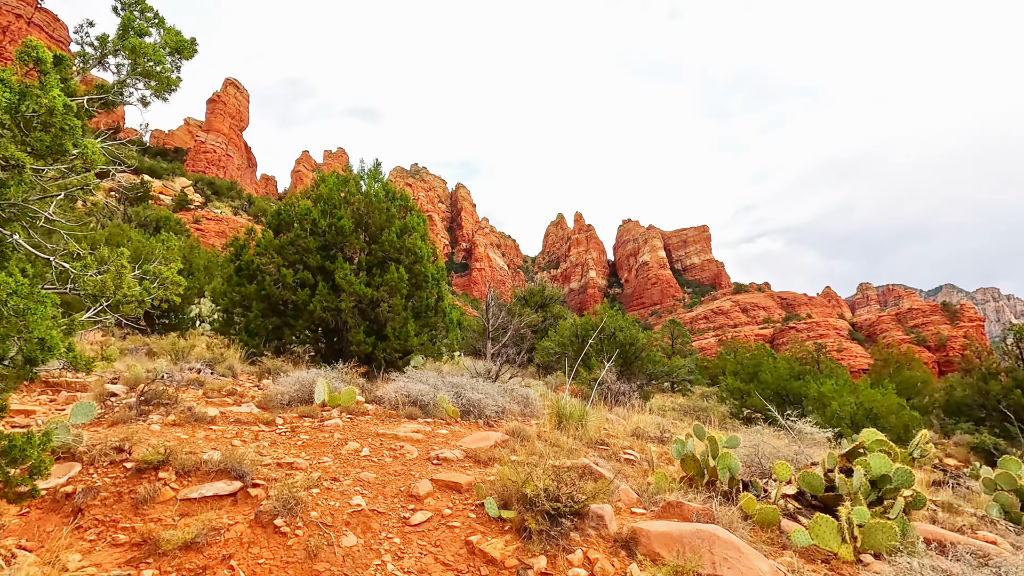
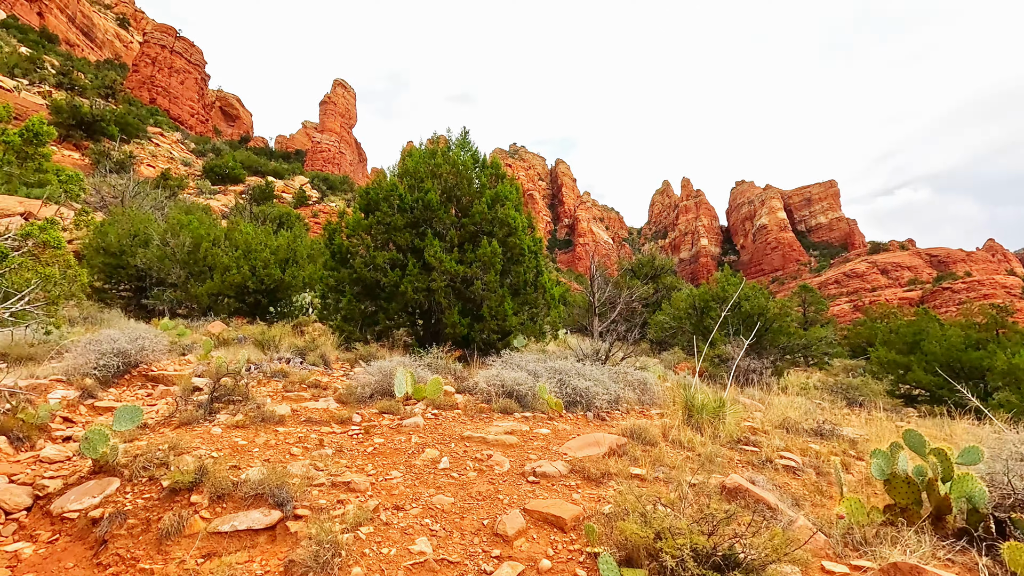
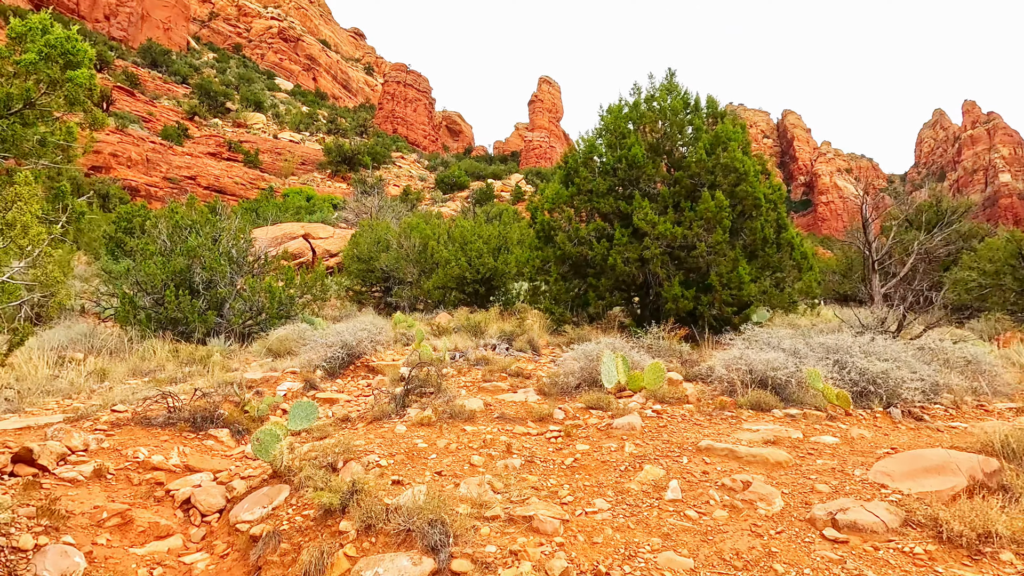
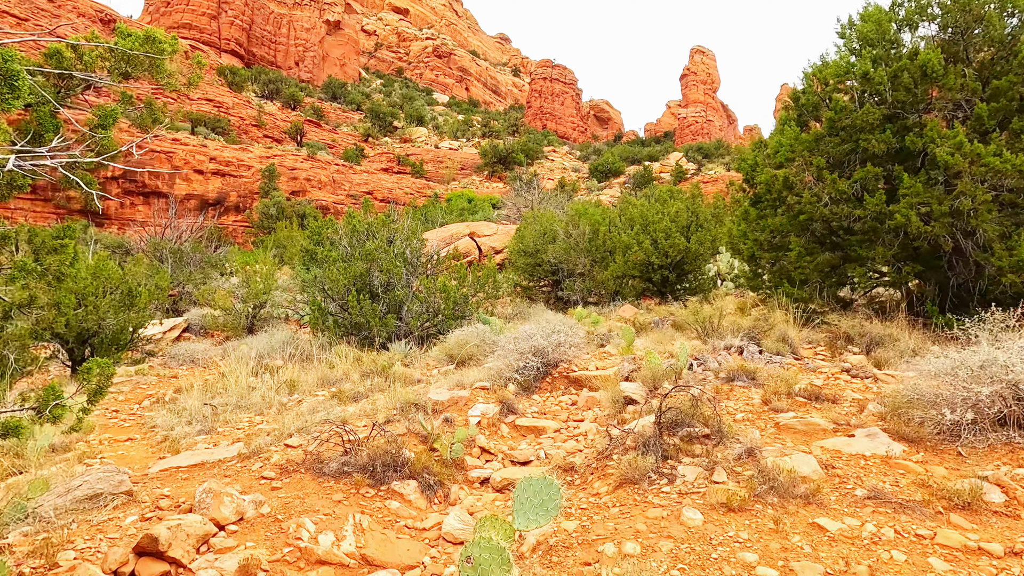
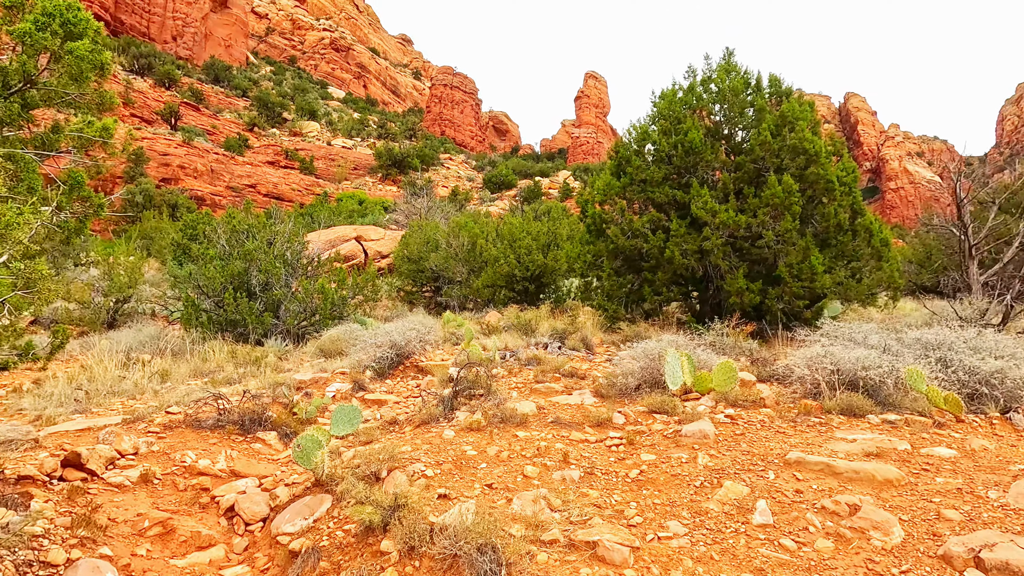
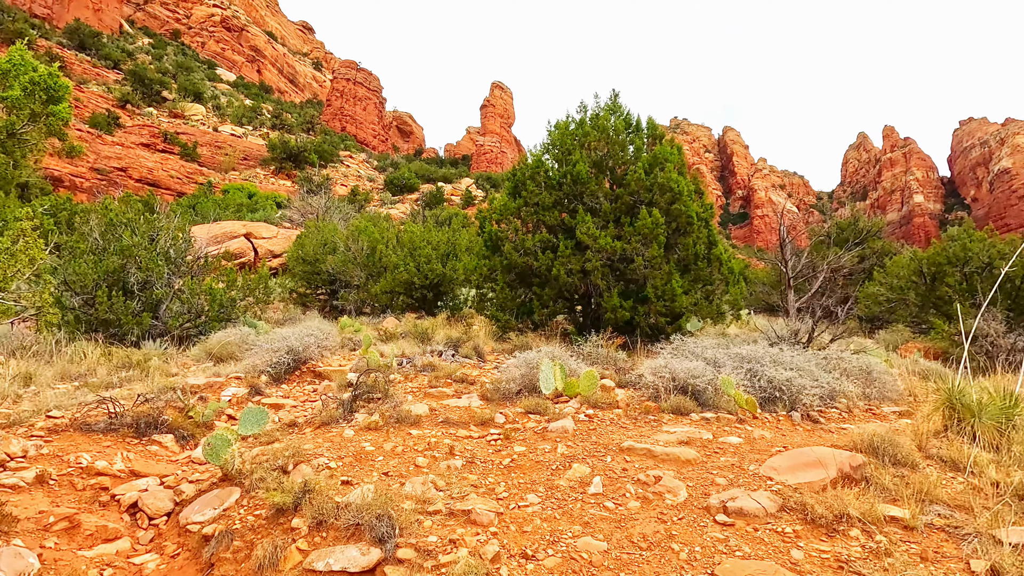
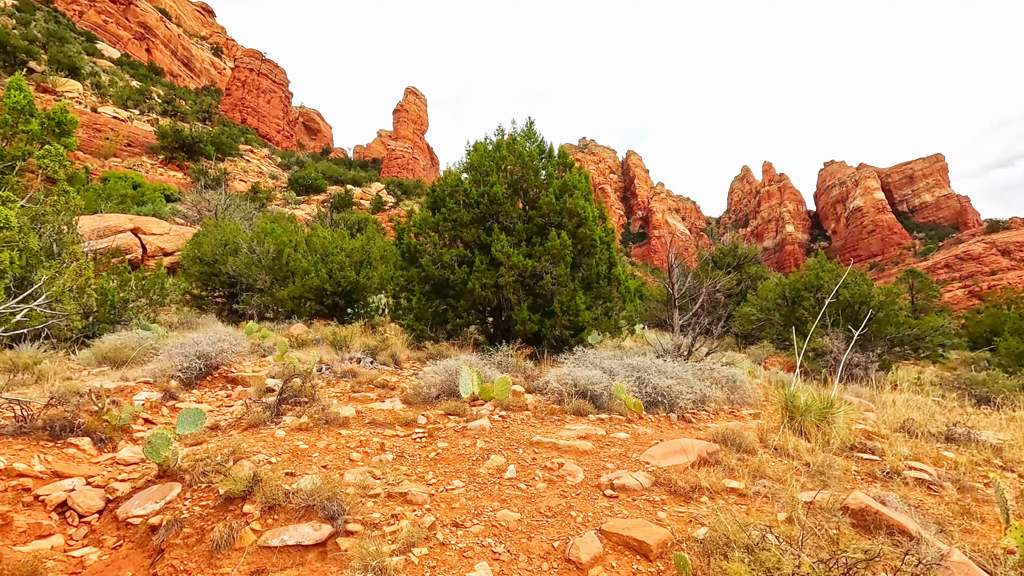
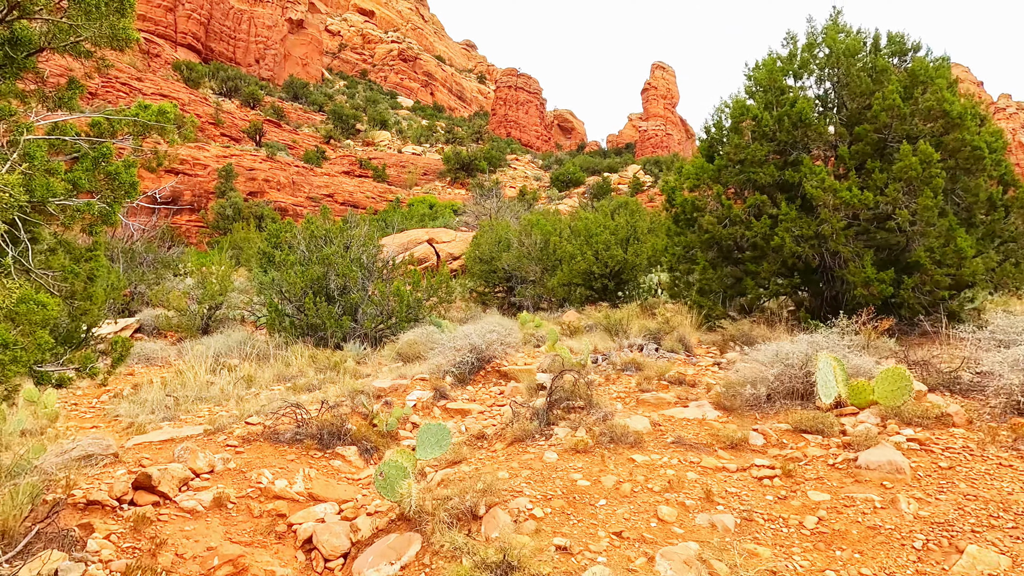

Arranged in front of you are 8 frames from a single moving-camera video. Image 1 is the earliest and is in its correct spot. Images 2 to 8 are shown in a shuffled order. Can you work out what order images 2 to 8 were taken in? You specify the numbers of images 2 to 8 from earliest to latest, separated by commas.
2, 7, 6, 3, 5, 8, 4
